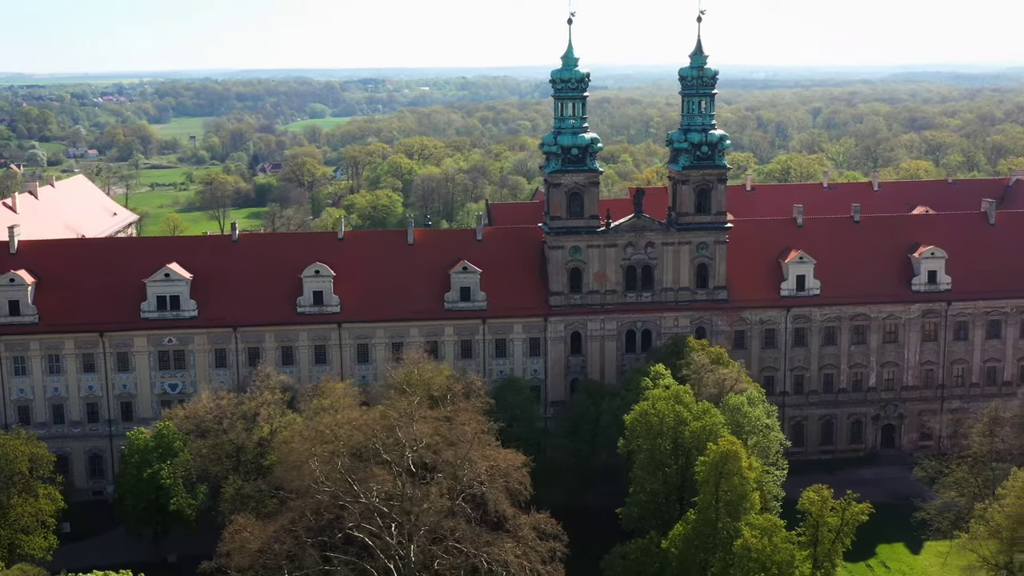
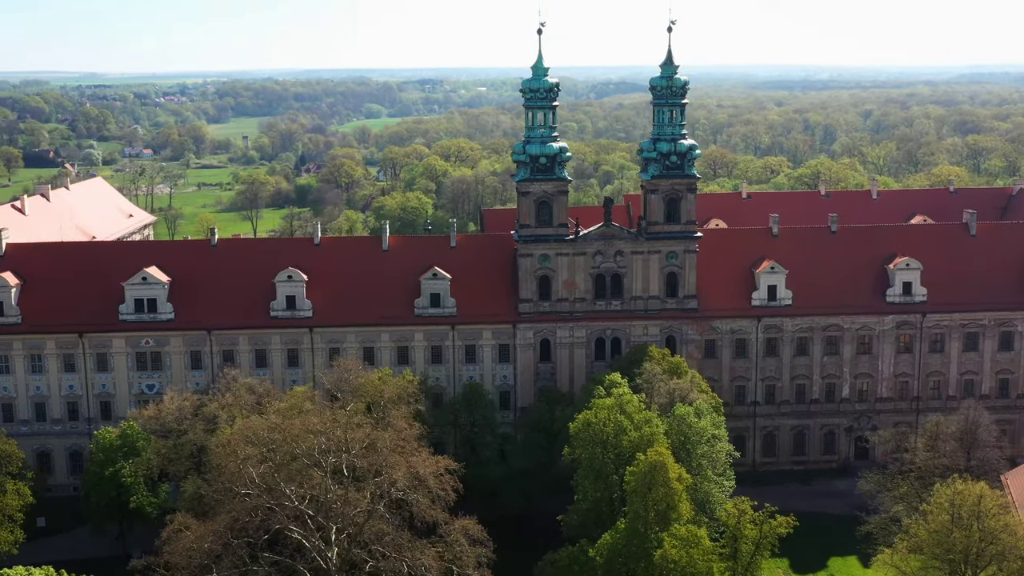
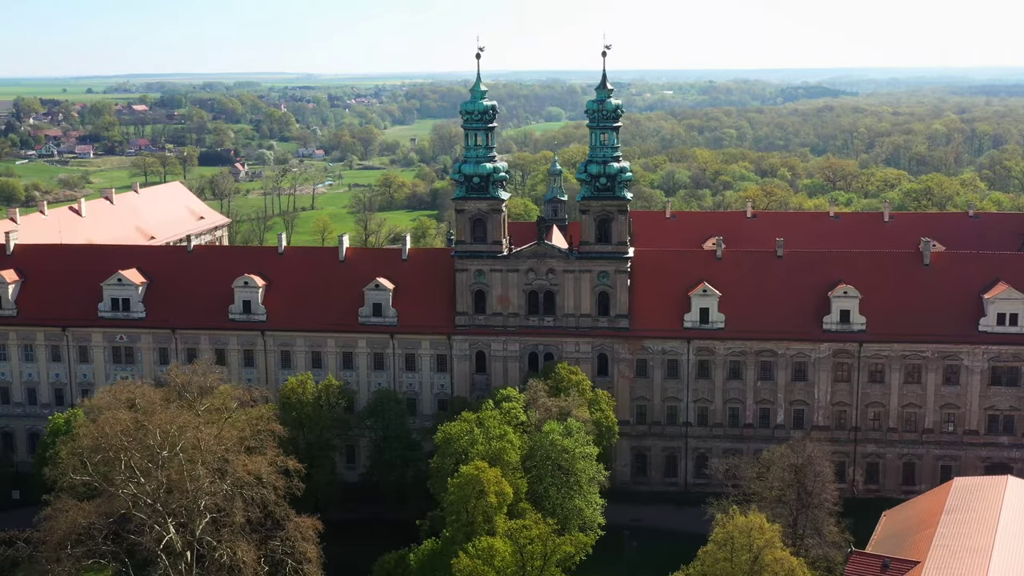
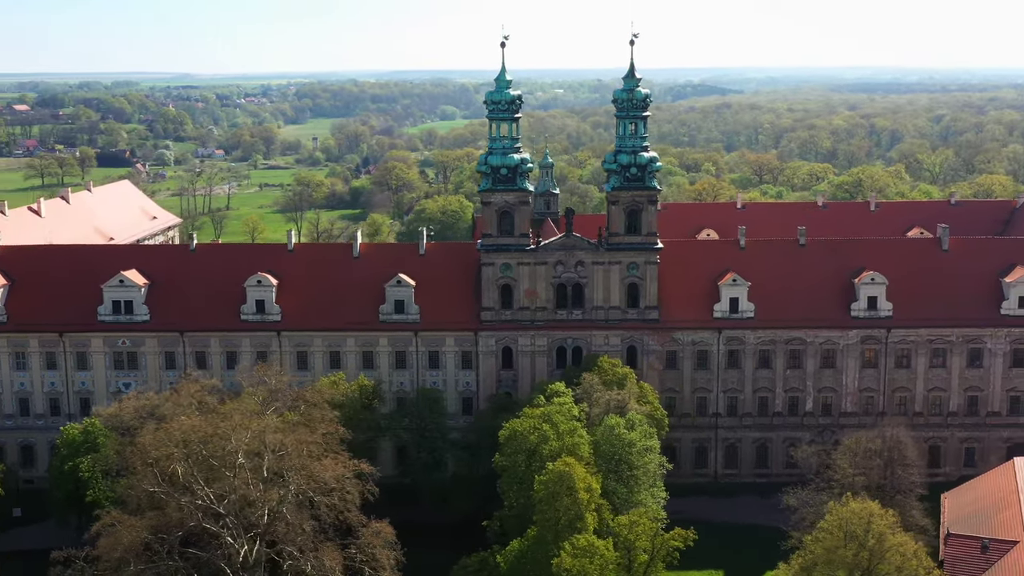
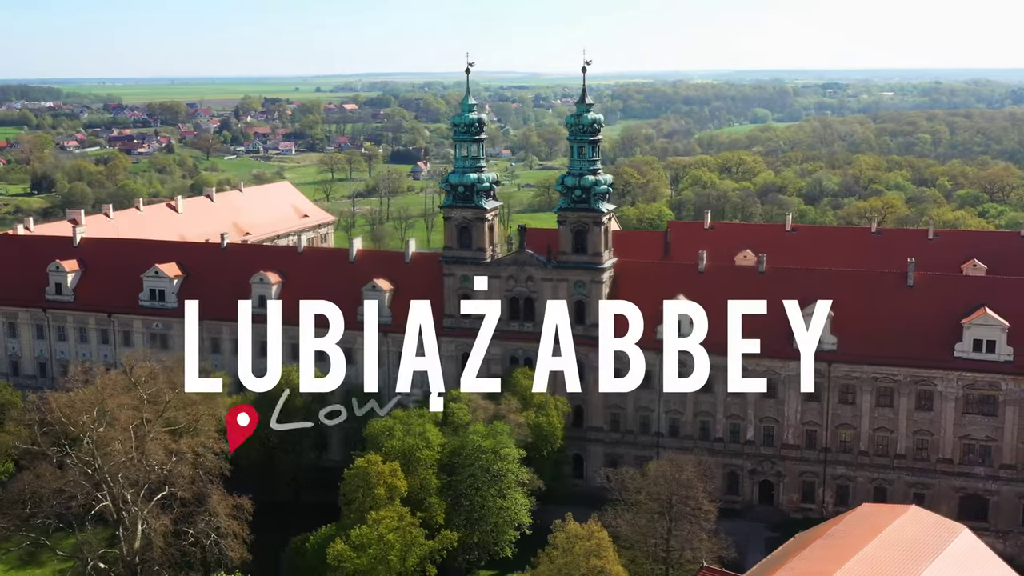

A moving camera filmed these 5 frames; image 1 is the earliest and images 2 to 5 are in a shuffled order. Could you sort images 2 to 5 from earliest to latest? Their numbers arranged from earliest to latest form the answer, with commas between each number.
2, 4, 3, 5
